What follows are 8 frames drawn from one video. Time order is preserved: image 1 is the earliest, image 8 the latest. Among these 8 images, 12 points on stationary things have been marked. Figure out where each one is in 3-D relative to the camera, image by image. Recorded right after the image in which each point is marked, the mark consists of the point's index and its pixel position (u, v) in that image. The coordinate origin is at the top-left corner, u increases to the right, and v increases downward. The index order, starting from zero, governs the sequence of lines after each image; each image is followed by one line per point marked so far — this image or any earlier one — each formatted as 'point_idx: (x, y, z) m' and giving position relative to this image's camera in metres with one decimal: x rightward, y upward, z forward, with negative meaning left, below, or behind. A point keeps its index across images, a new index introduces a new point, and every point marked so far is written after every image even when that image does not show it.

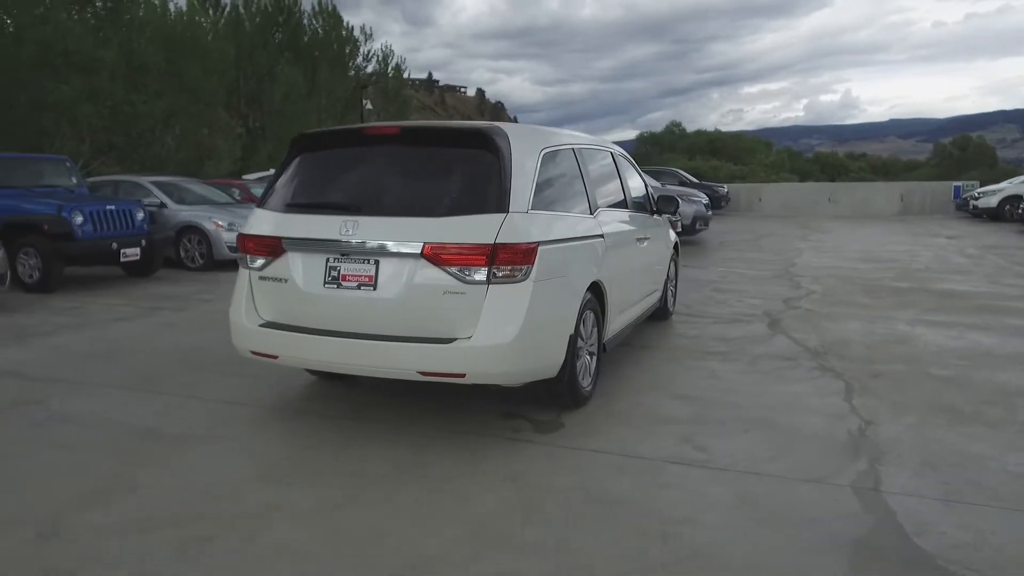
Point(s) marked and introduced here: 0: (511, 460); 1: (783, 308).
0: (0.0, -1.0, +4.4) m
1: (+3.5, -0.3, +9.7) m
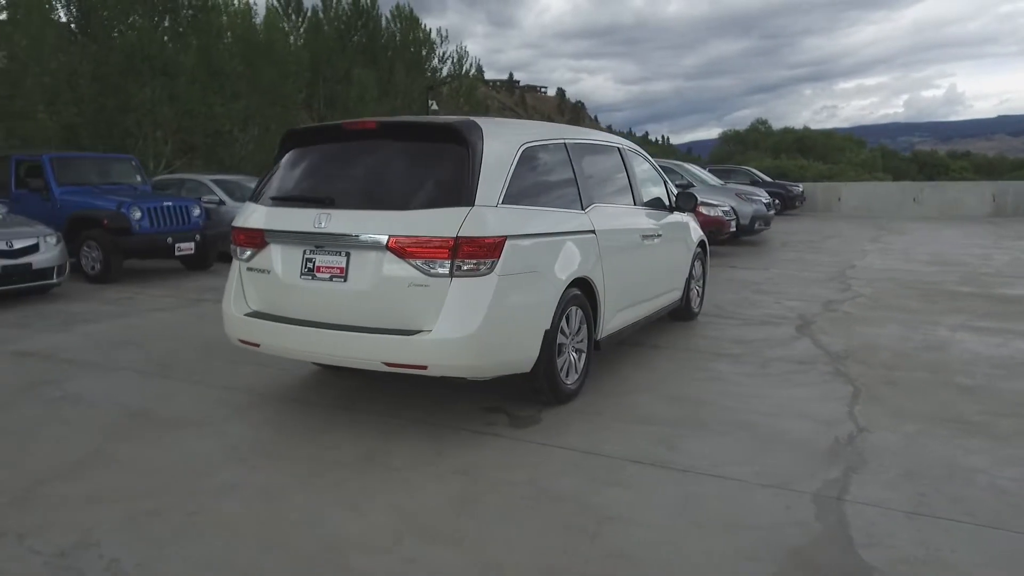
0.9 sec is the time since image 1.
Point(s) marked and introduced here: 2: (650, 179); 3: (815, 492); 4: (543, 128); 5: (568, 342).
0: (-0.3, -1.0, +4.4) m
1: (+3.8, -0.3, +9.3) m
2: (+1.4, +1.1, +7.5) m
3: (+1.6, -1.1, +3.9) m
4: (+0.2, +1.2, +5.6) m
5: (+0.4, -0.4, +5.4) m
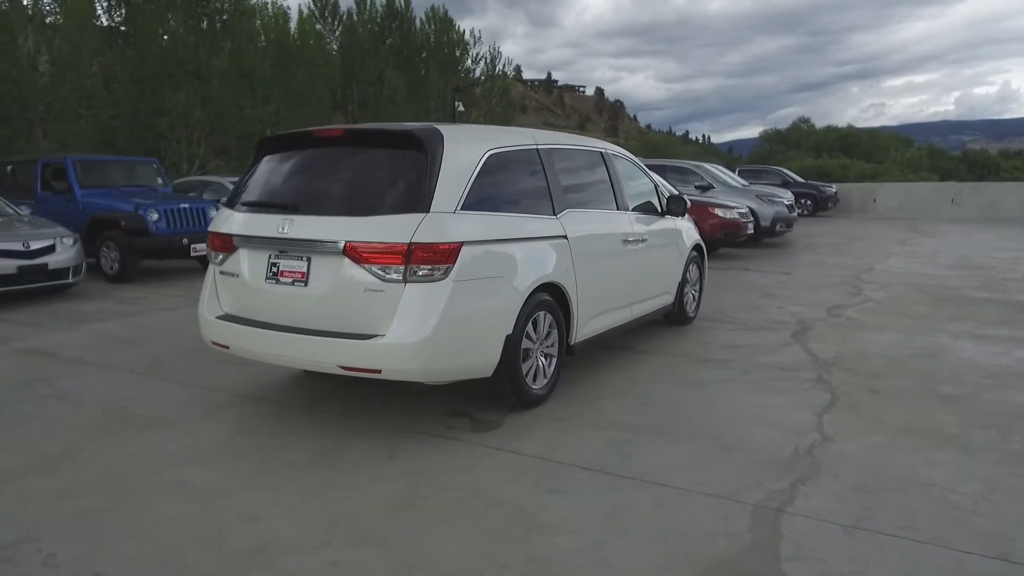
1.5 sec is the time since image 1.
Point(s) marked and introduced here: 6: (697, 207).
0: (-0.5, -1.0, +4.5) m
1: (+3.8, -0.4, +9.1) m
2: (+1.2, +1.1, +7.5) m
3: (+1.3, -1.1, +3.9) m
4: (0.0, +1.2, +5.7) m
5: (+0.2, -0.4, +5.4) m
6: (+3.7, +1.7, +15.1) m
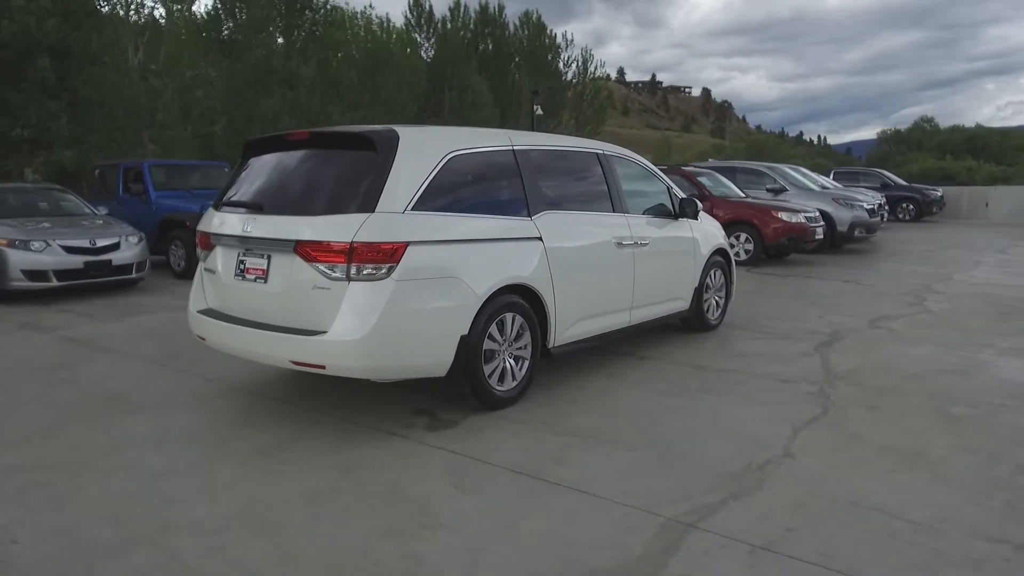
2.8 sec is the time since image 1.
0: (-0.9, -1.0, +4.6) m
1: (+4.0, -0.5, +8.6) m
2: (+1.3, +1.0, +7.3) m
3: (+0.8, -1.1, +3.7) m
4: (-0.2, +1.2, +5.7) m
5: (-0.1, -0.4, +5.4) m
6: (+4.8, +1.5, +14.6) m
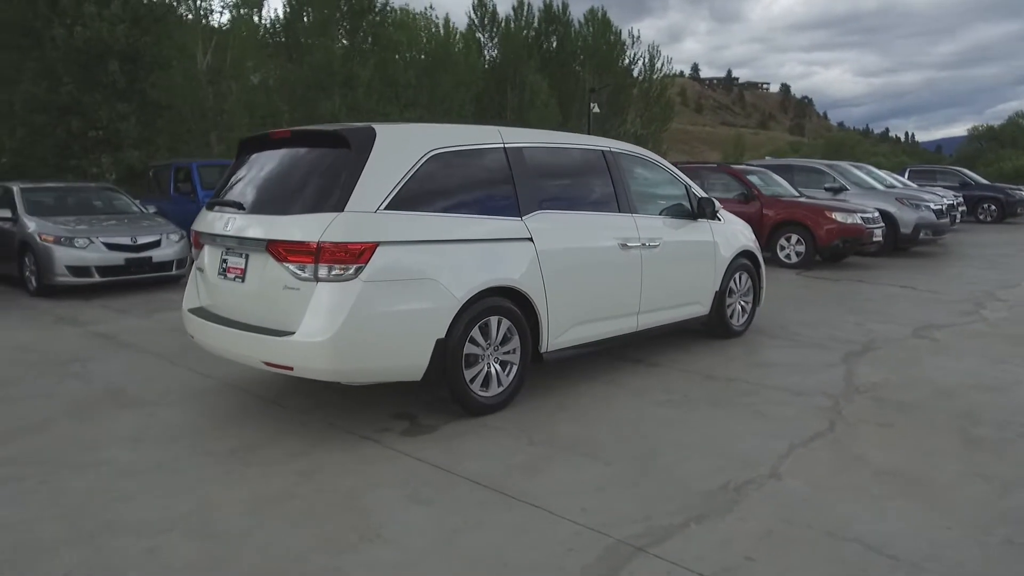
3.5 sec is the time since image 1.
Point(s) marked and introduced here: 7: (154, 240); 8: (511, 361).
0: (-1.1, -1.0, +4.5) m
1: (+4.2, -0.5, +8.0) m
2: (+1.4, +1.0, +7.0) m
3: (+0.5, -1.2, +3.5) m
4: (-0.3, +1.2, +5.5) m
5: (-0.2, -0.5, +5.2) m
6: (+5.6, +1.5, +13.9) m
7: (-5.3, +0.7, +11.0) m
8: (0.0, -0.5, +5.4) m
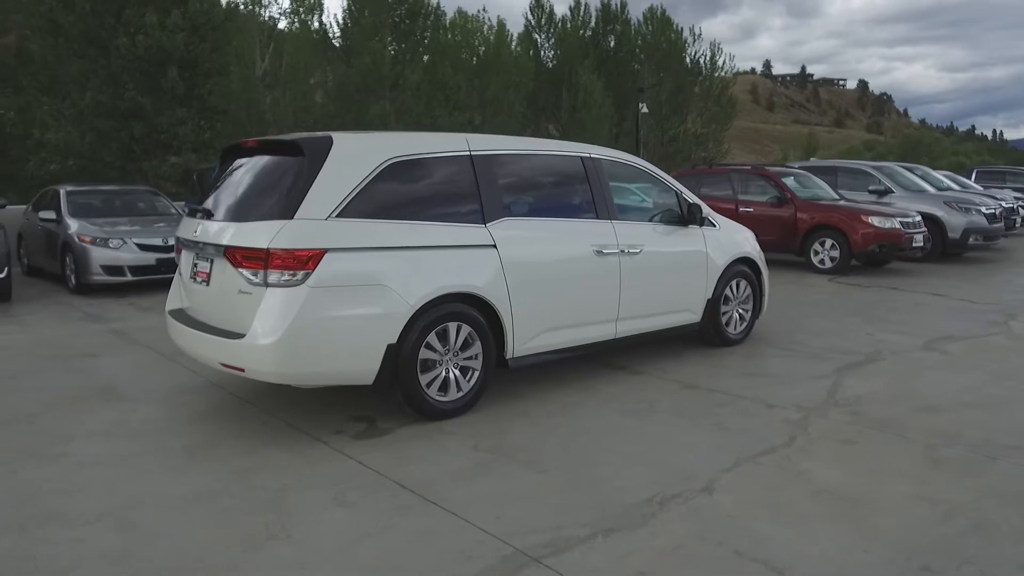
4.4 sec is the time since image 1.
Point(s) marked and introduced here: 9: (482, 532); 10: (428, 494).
0: (-1.5, -1.1, +4.6) m
1: (+4.1, -0.6, +7.7) m
2: (+1.2, +0.9, +6.9) m
3: (0.0, -1.2, +3.5) m
4: (-0.5, +1.1, +5.6) m
5: (-0.5, -0.5, +5.3) m
6: (+6.0, +1.3, +13.4) m
7: (-5.0, +0.7, +11.5) m
8: (-0.3, -0.6, +5.5) m
9: (-0.1, -1.2, +3.7) m
10: (-0.5, -1.1, +4.1) m
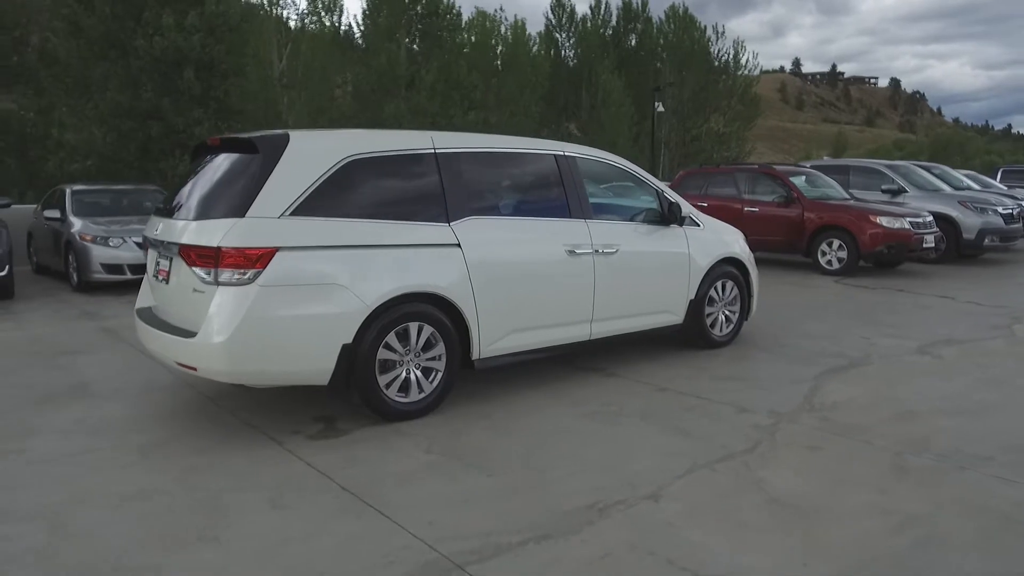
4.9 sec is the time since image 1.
0: (-1.8, -1.0, +4.6) m
1: (+3.9, -0.6, +7.5) m
2: (+1.0, +0.9, +6.8) m
3: (-0.3, -1.2, +3.4) m
4: (-0.8, +1.1, +5.5) m
5: (-0.8, -0.5, +5.3) m
6: (+6.0, +1.3, +13.1) m
7: (-5.1, +0.8, +11.6) m
8: (-0.6, -0.6, +5.4) m
9: (-0.5, -1.2, +3.6) m
10: (-0.8, -1.1, +4.1) m
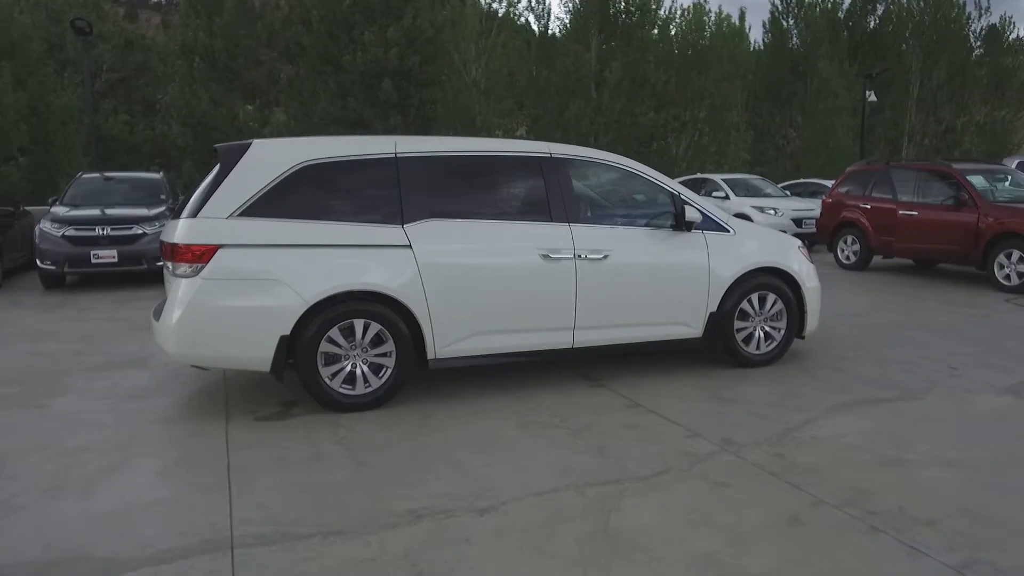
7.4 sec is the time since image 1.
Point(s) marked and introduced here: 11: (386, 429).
0: (-2.4, -1.0, +5.3) m
1: (+3.9, -0.8, +6.2) m
2: (+1.0, +0.8, +6.4) m
3: (-1.4, -1.2, +3.7) m
4: (-1.1, +1.1, +5.8) m
5: (-1.2, -0.5, +5.5) m
6: (+7.8, +1.0, +10.9) m
7: (-3.3, +0.9, +12.9) m
8: (-1.0, -0.6, +5.6) m
9: (-1.5, -1.2, +3.9) m
10: (-1.6, -1.1, +4.4) m
11: (-0.9, -1.0, +5.2) m
